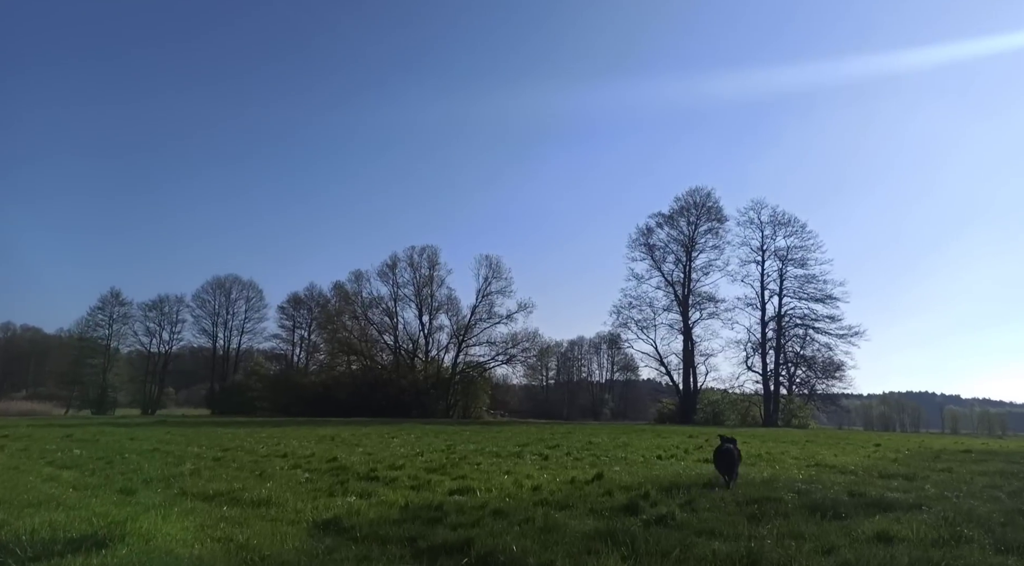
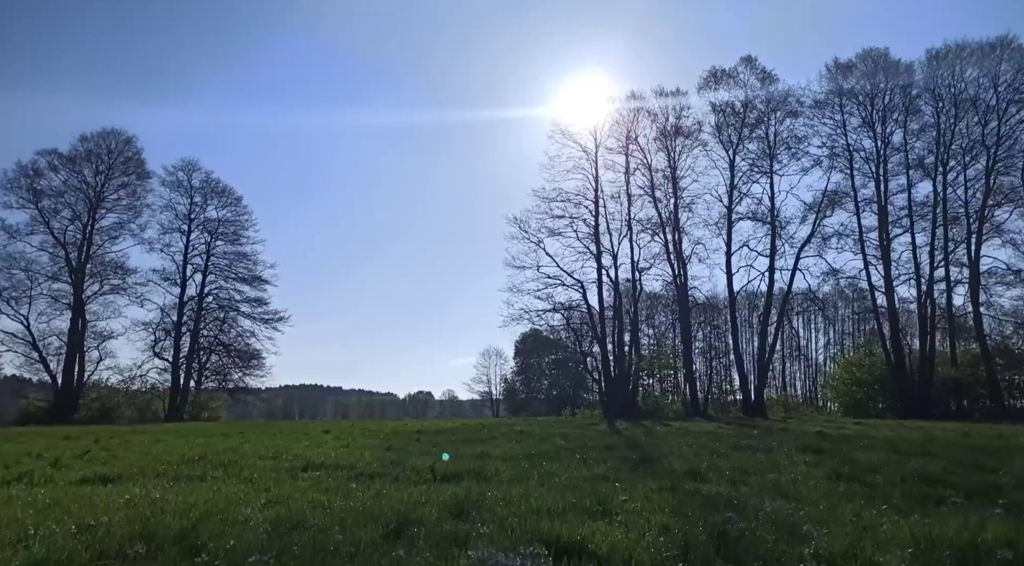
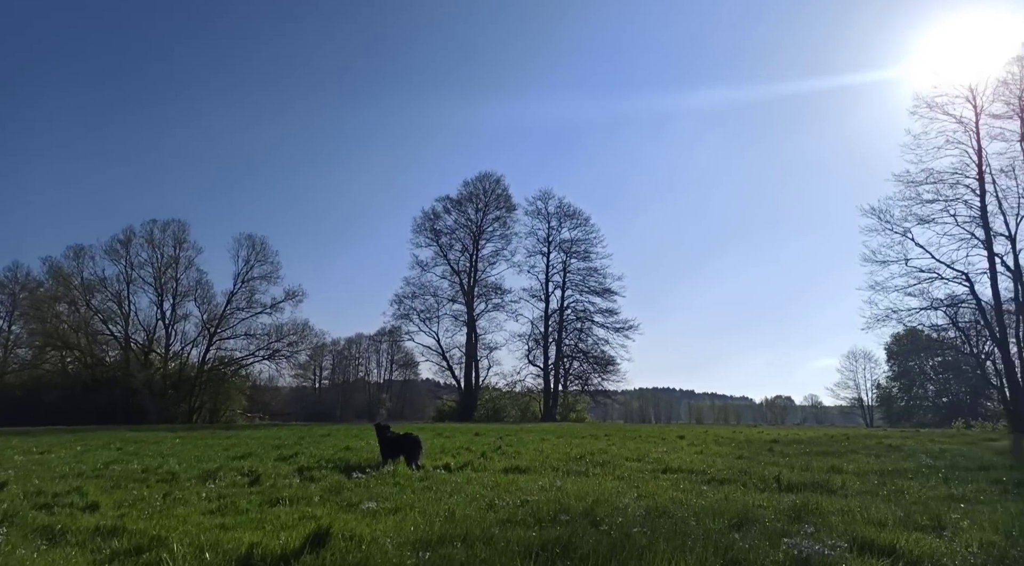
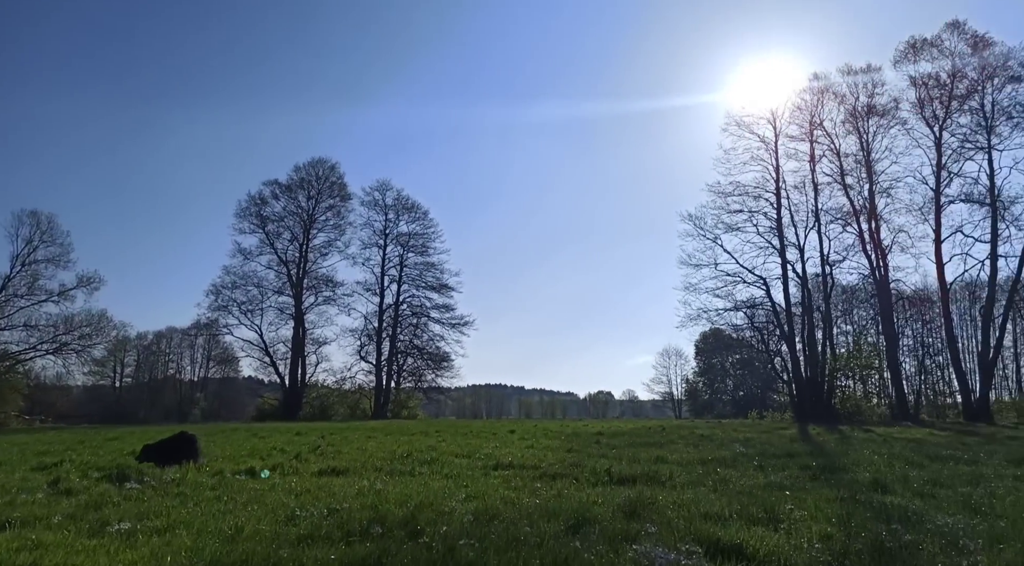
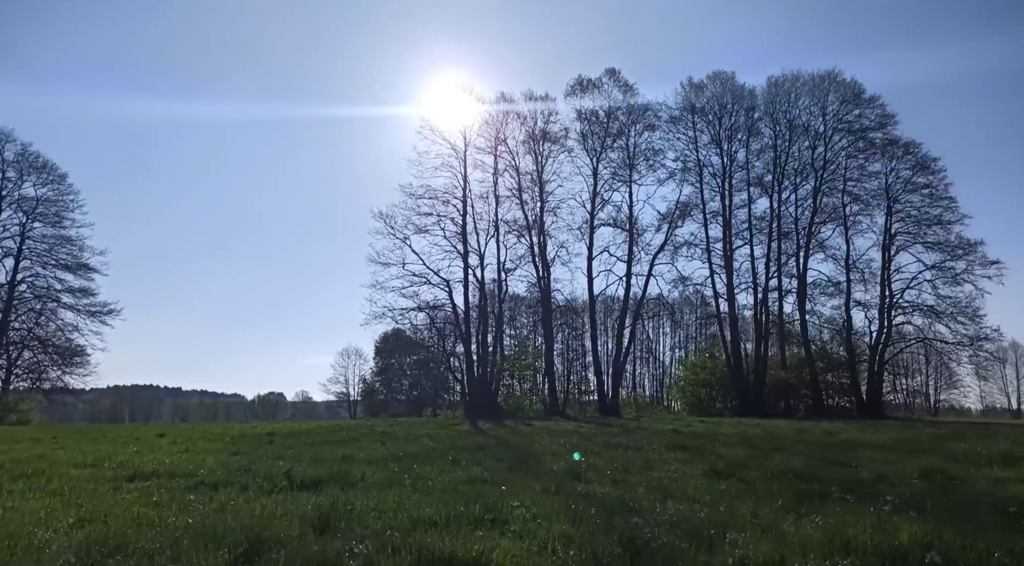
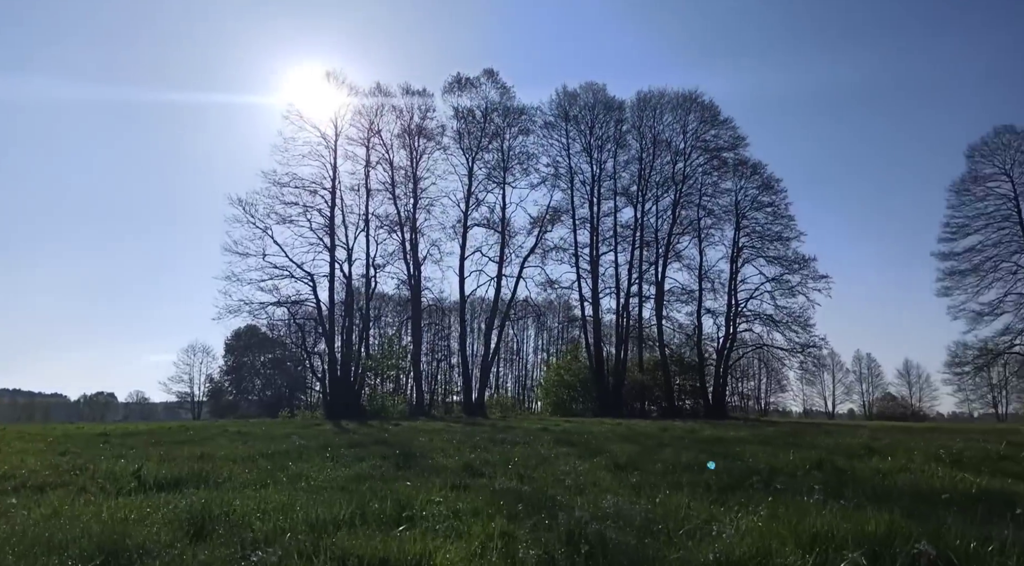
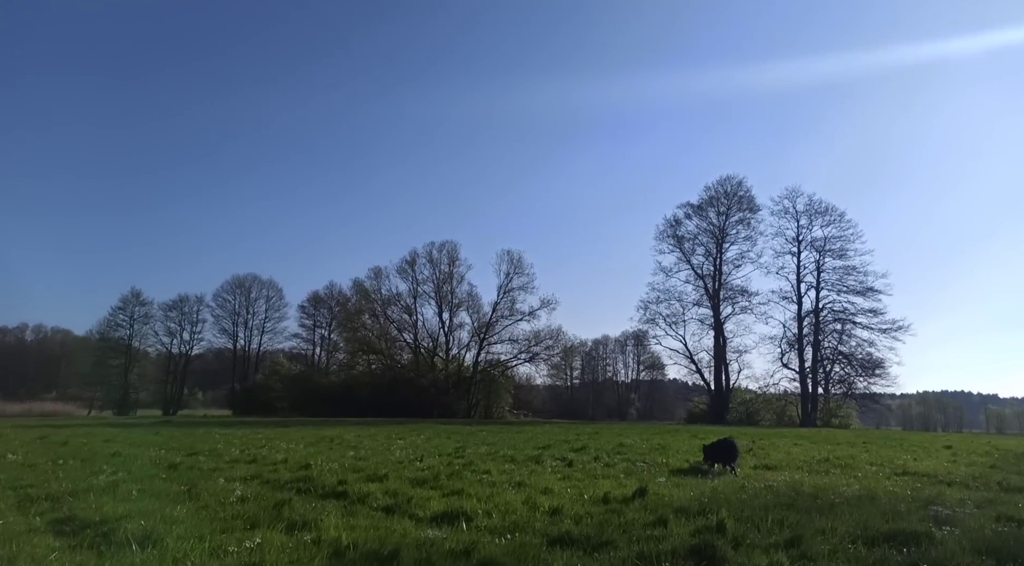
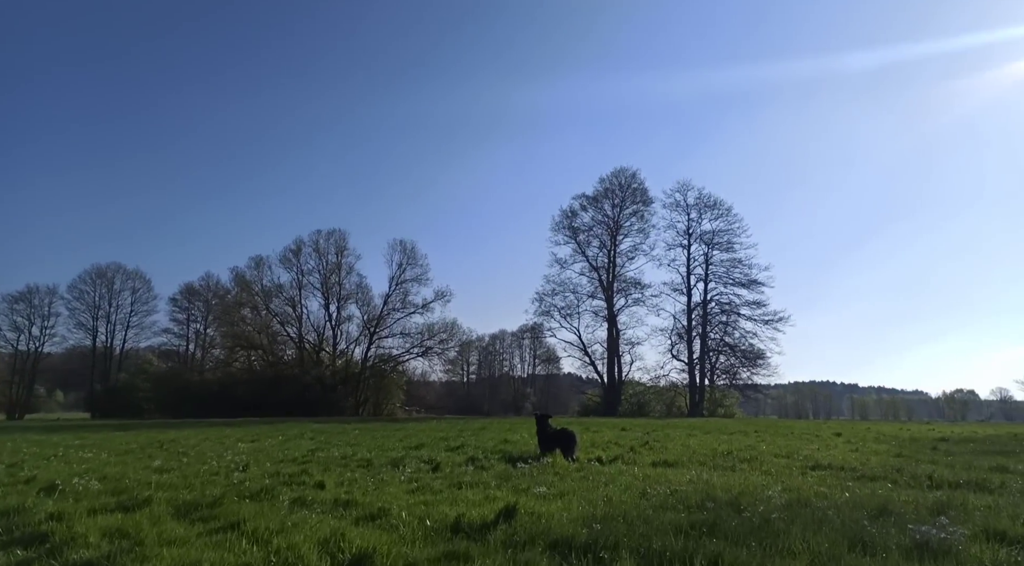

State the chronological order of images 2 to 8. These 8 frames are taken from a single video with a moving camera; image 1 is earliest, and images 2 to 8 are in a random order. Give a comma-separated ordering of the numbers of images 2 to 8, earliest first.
7, 8, 3, 4, 2, 5, 6
